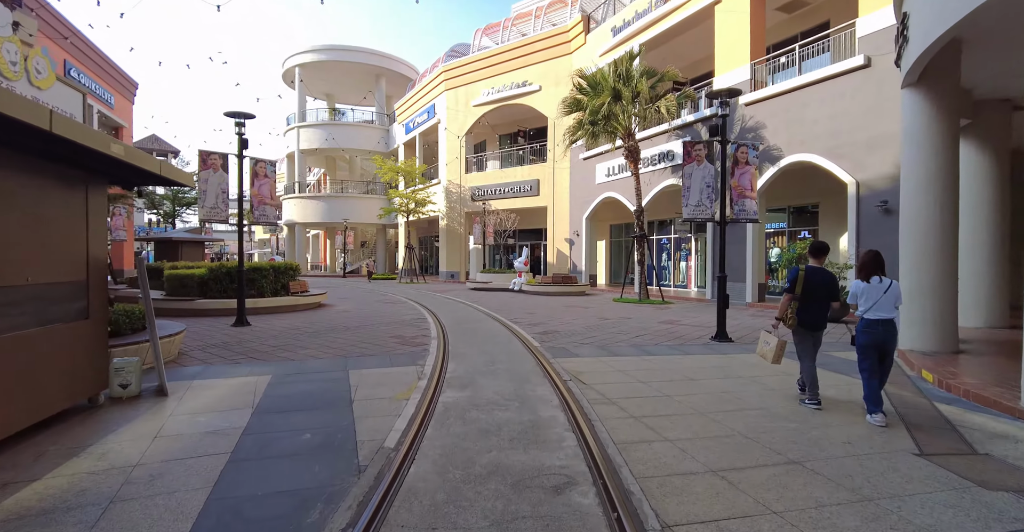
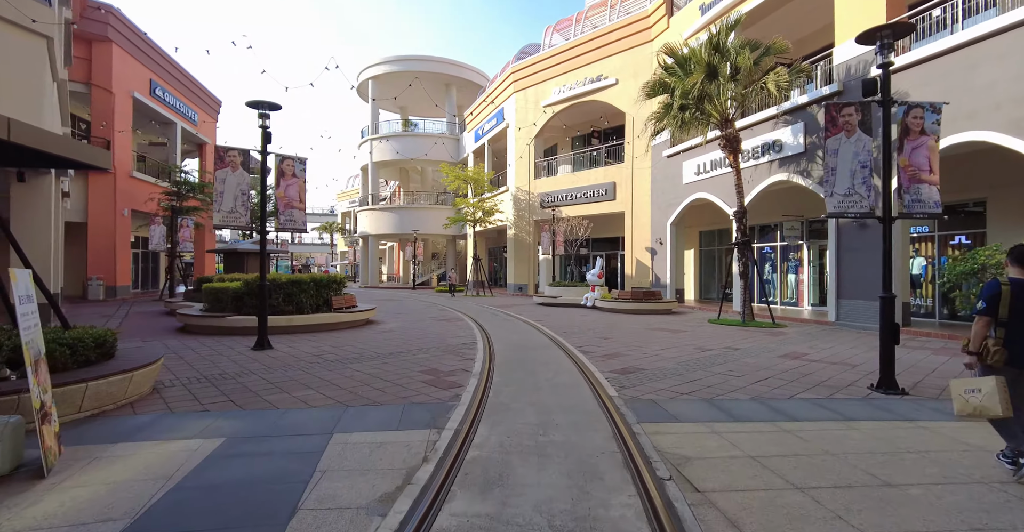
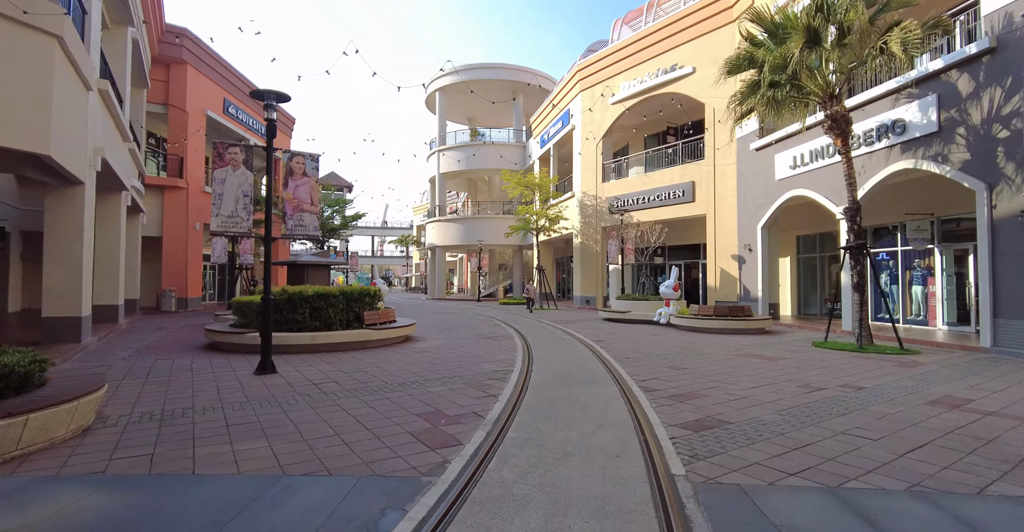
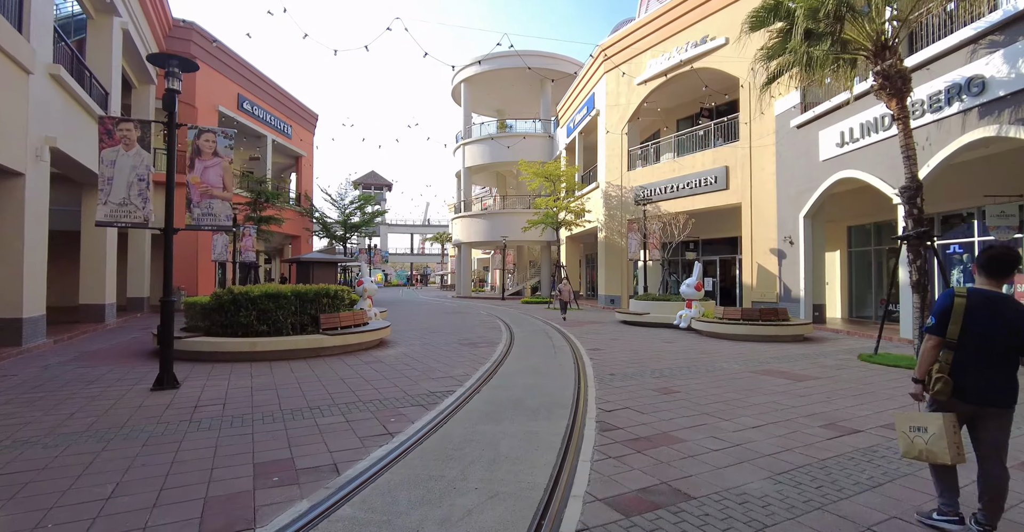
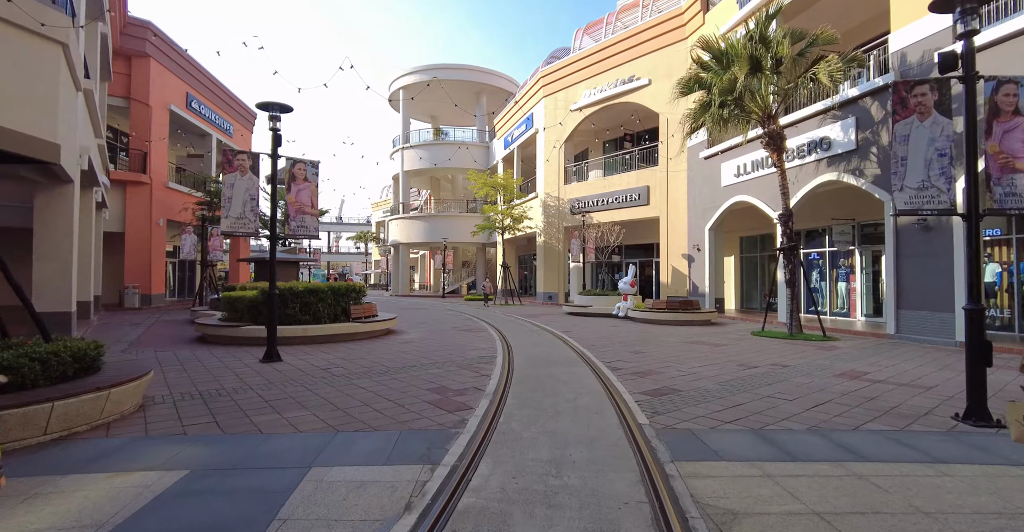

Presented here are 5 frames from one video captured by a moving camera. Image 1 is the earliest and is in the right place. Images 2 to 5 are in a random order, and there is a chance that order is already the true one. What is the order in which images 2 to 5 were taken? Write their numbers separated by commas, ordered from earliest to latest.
2, 5, 3, 4
